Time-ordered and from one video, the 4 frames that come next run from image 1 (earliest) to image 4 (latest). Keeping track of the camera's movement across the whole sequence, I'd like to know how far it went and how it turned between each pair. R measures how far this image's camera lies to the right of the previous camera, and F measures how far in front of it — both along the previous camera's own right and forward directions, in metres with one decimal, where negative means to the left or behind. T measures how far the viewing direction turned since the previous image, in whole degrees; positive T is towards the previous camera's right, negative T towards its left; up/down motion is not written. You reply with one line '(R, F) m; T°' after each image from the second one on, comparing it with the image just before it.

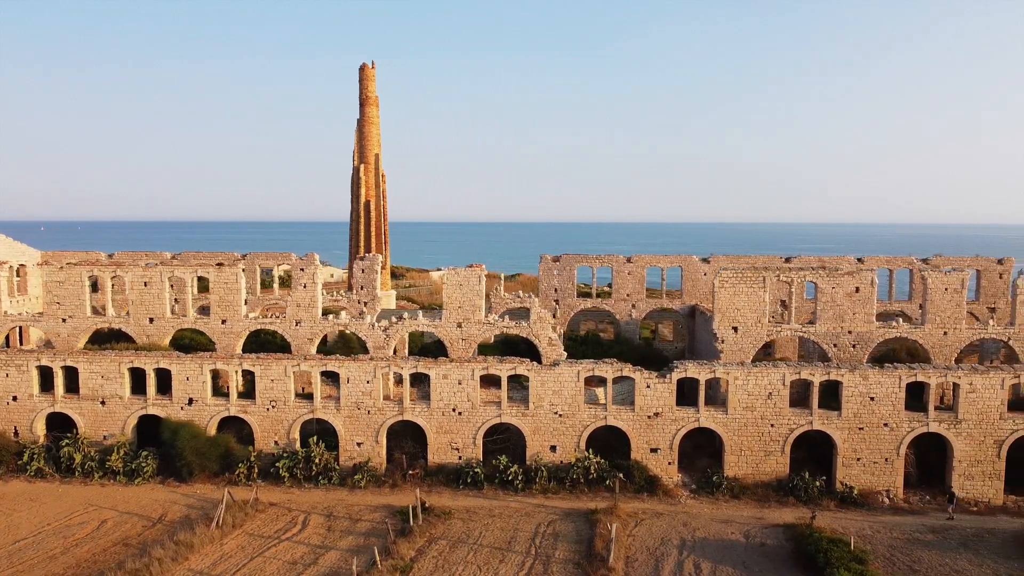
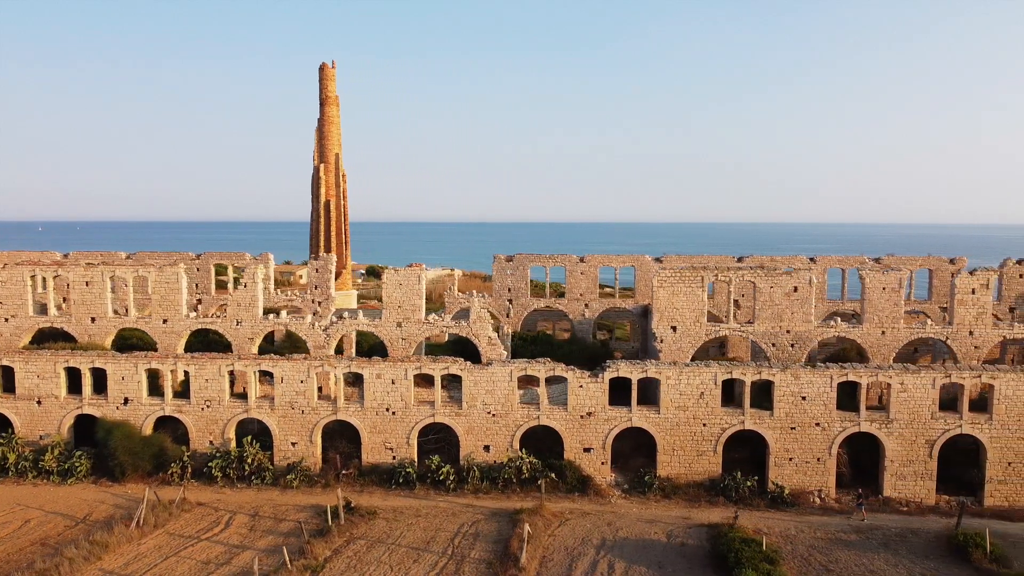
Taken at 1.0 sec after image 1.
(+2.6, 0.0) m; 0°
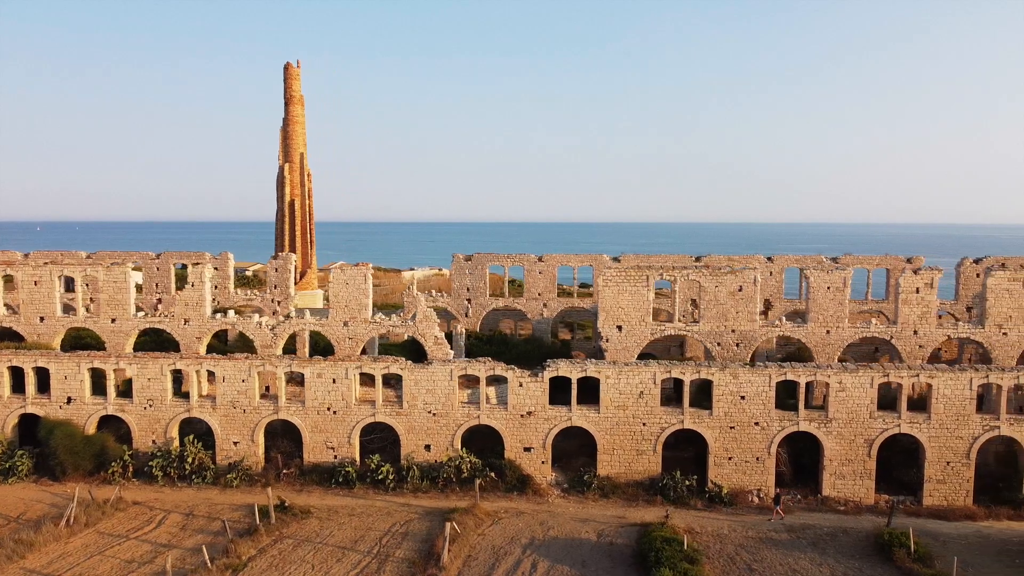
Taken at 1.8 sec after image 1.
(+2.3, 0.0) m; 0°
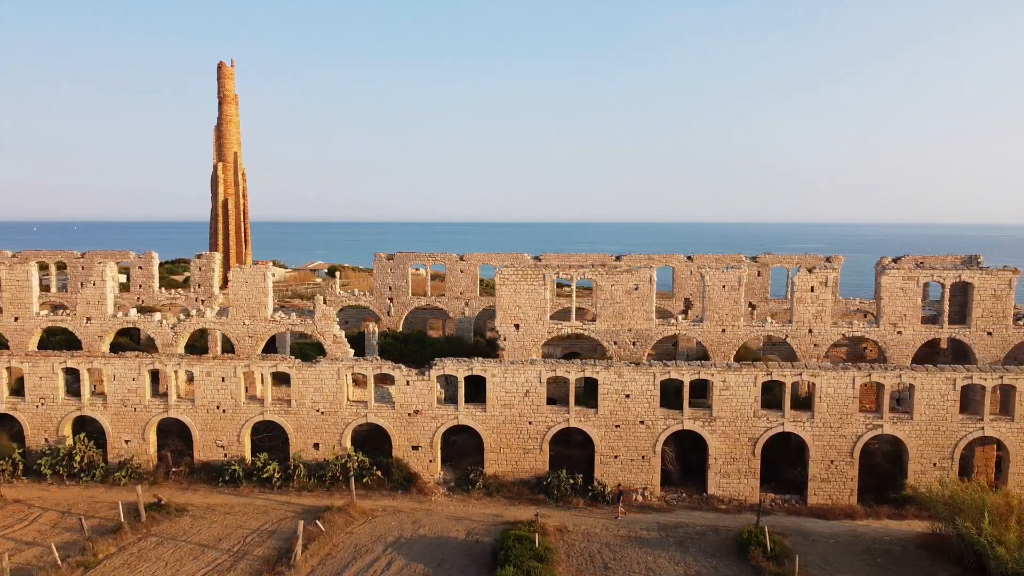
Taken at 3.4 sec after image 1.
(+4.3, 0.0) m; 0°
